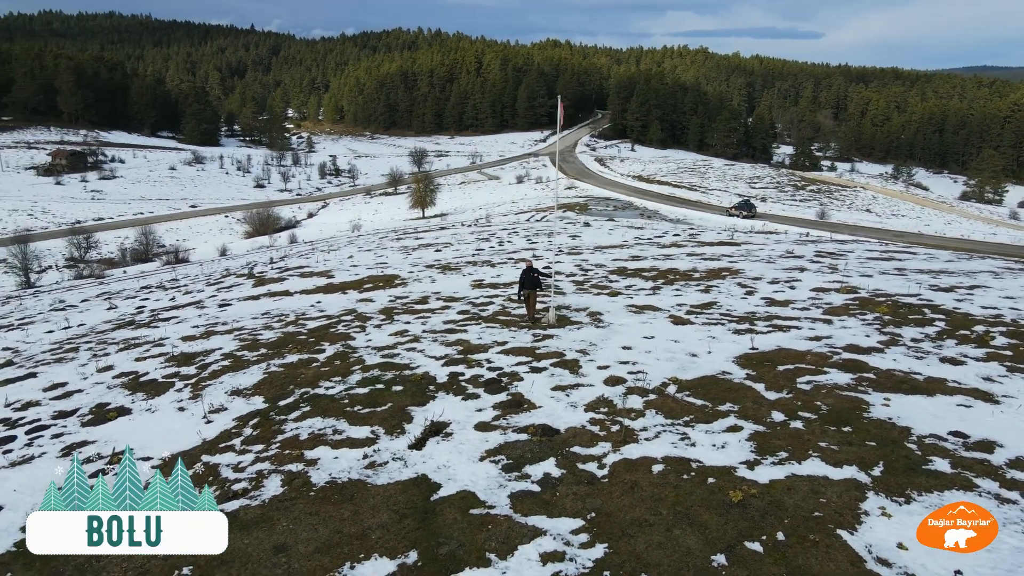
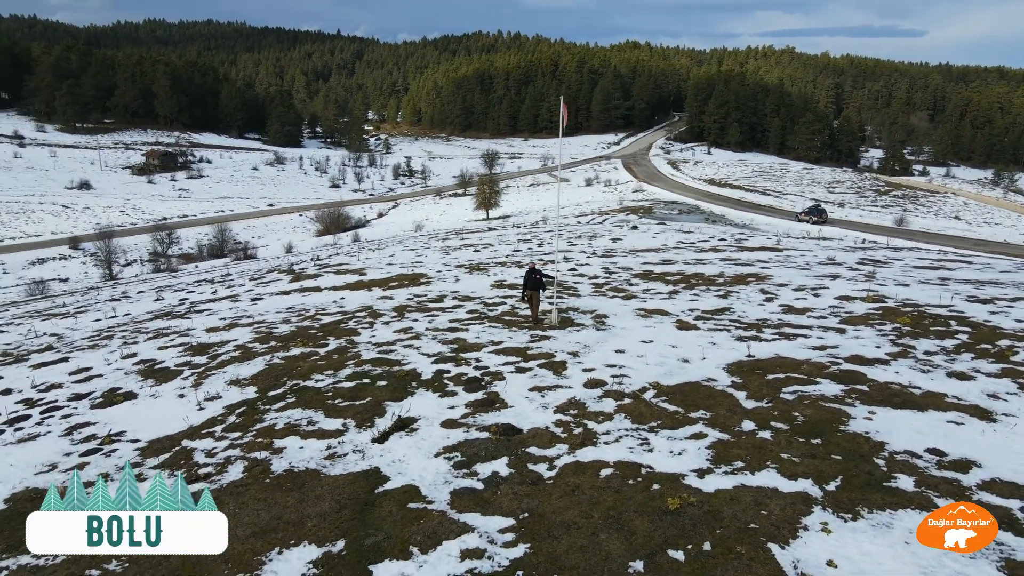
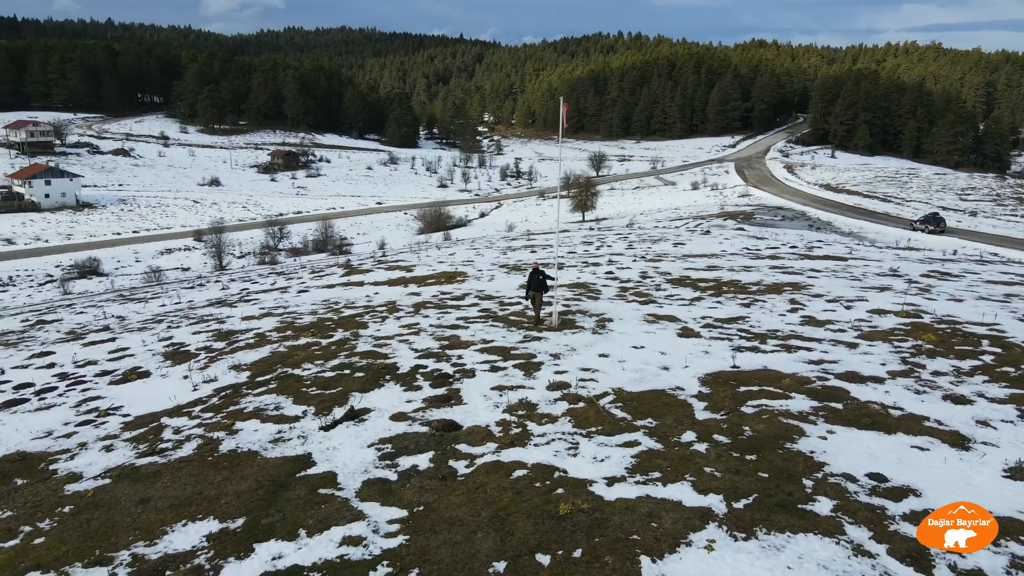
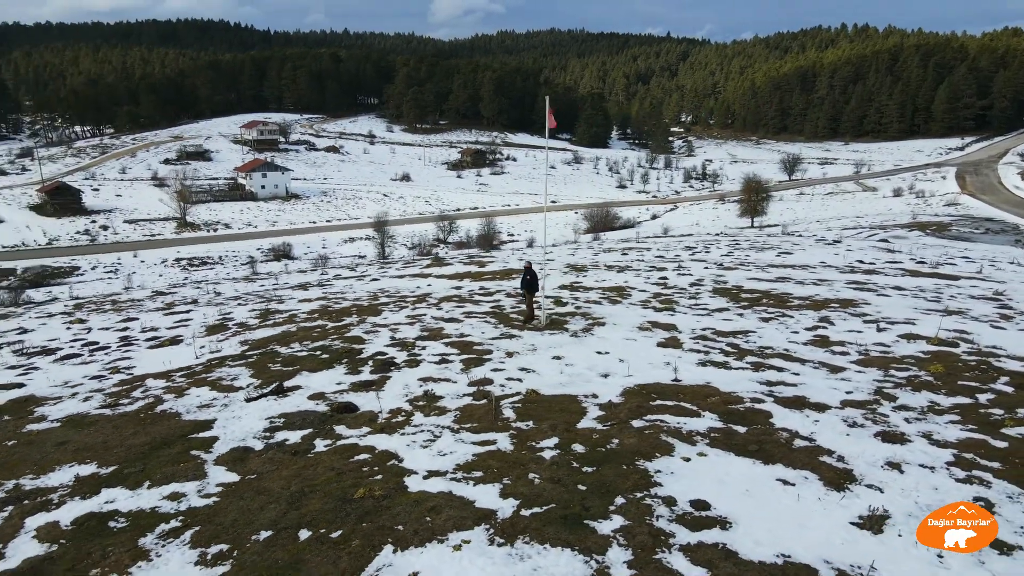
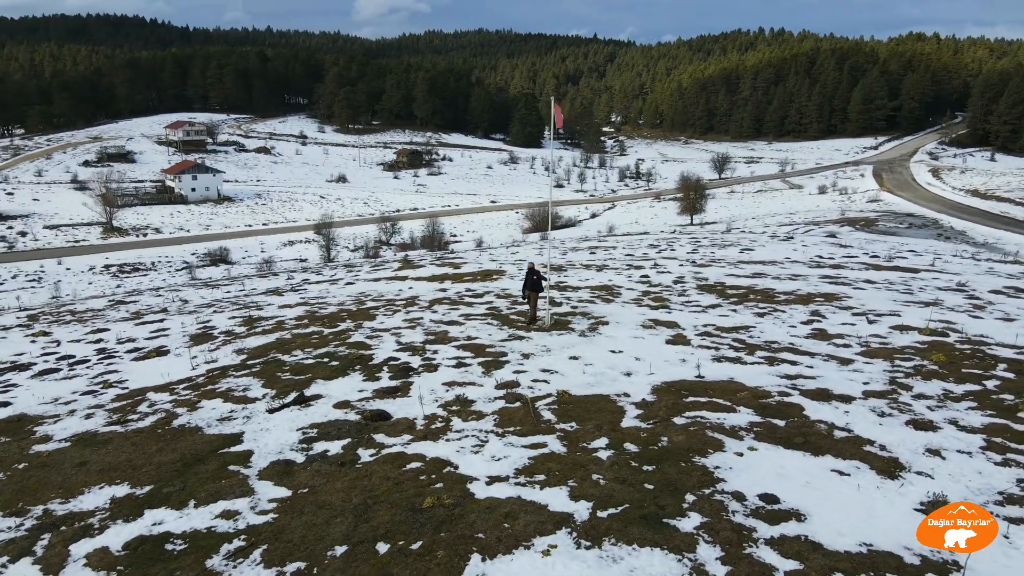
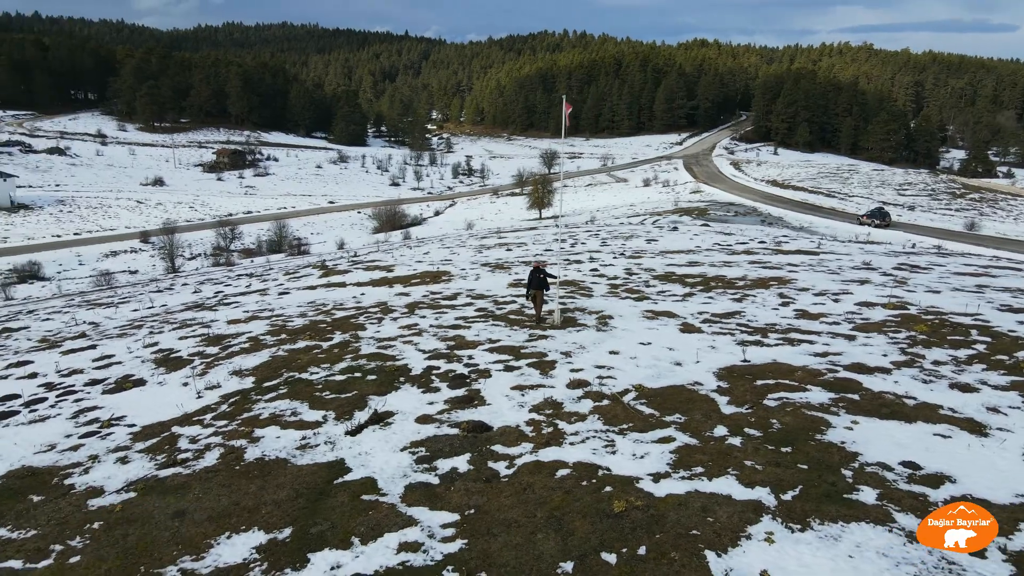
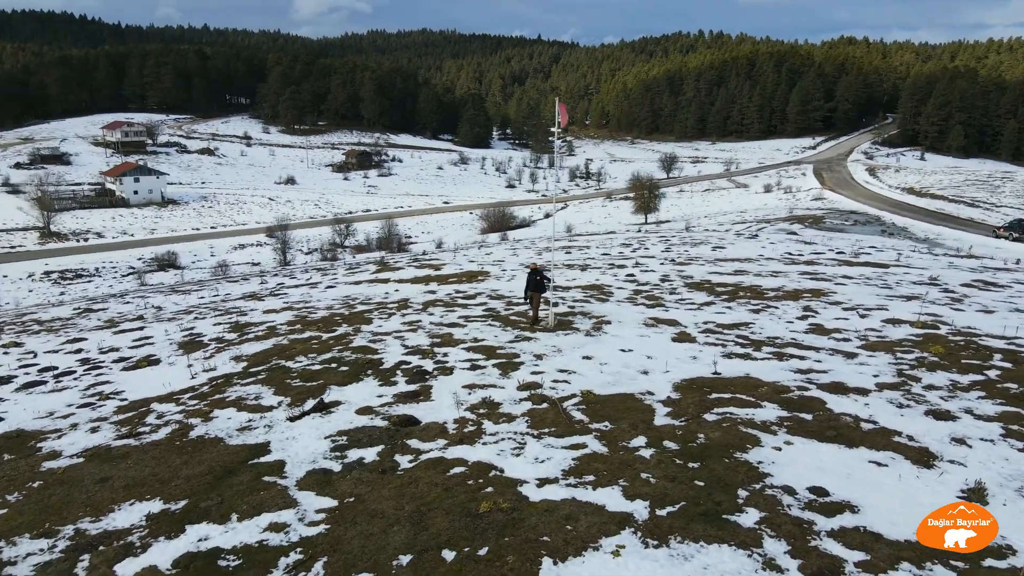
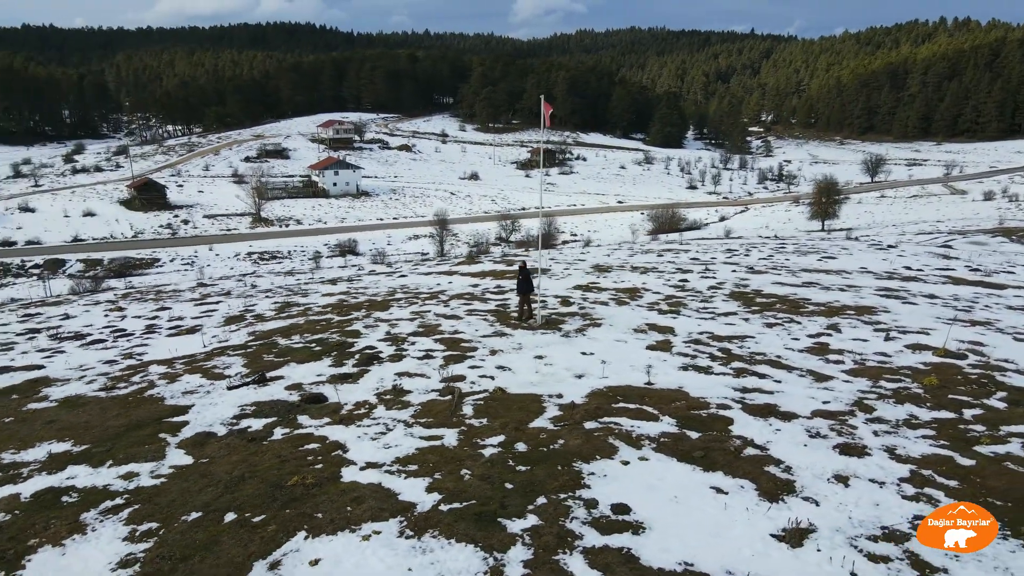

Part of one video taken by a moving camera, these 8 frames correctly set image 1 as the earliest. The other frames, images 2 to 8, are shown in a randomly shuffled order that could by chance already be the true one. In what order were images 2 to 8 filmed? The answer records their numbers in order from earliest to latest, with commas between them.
2, 6, 3, 7, 5, 4, 8
